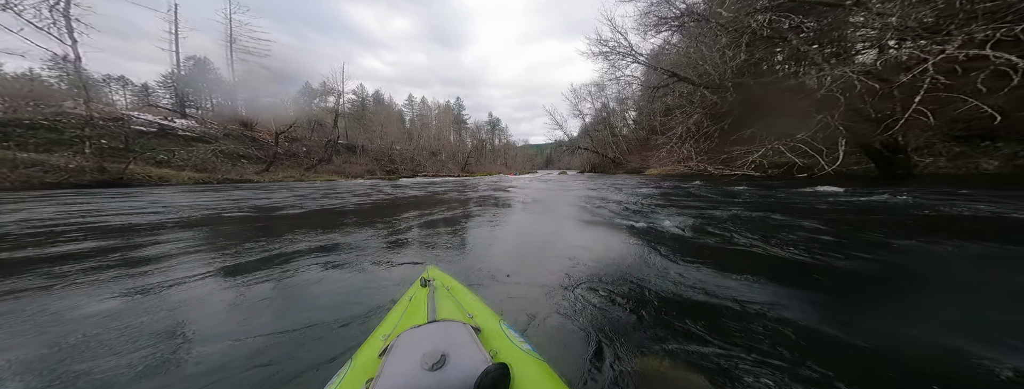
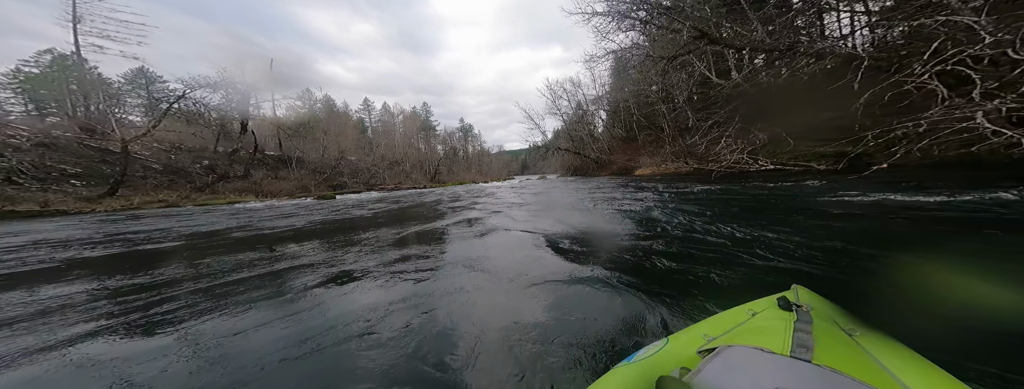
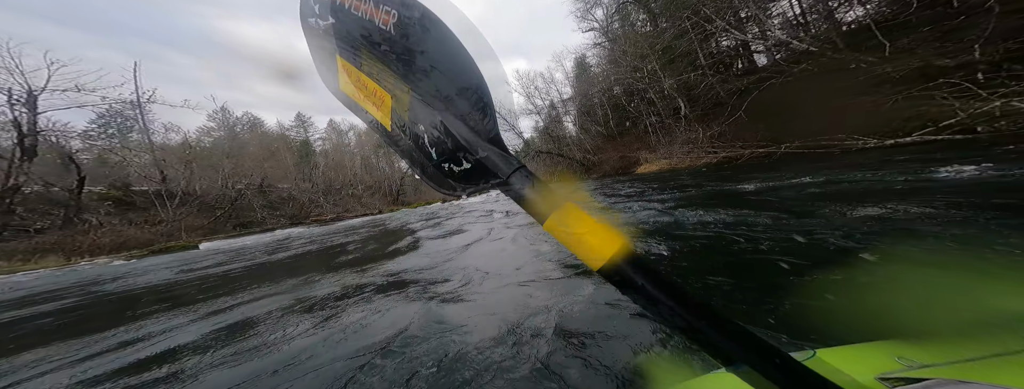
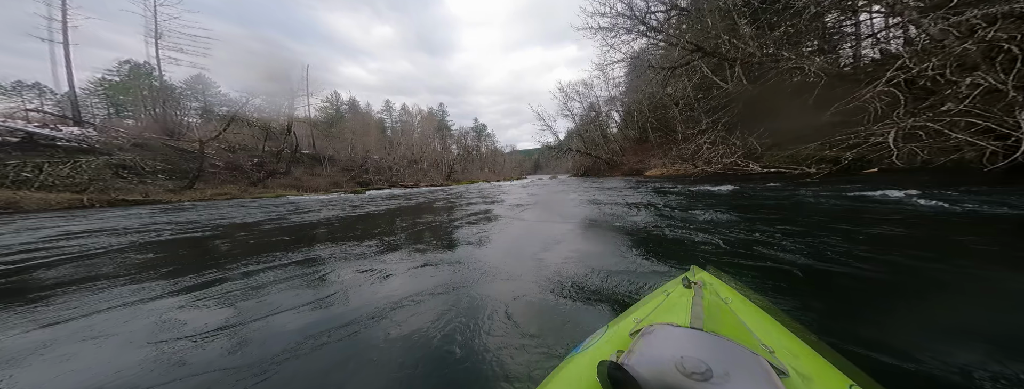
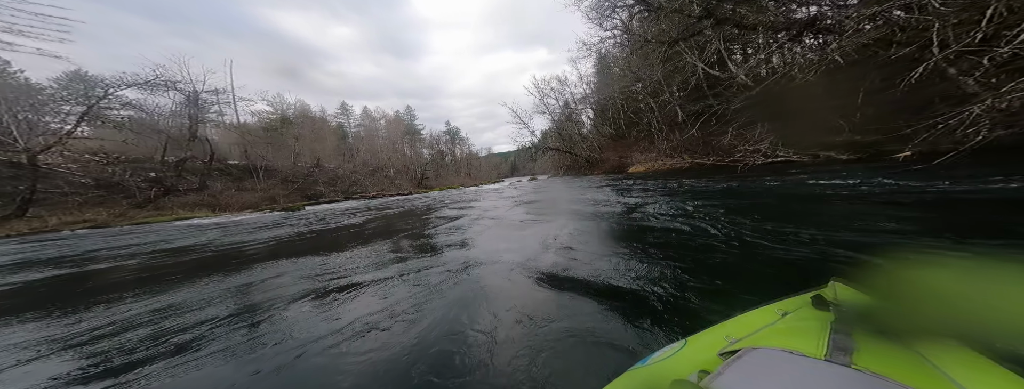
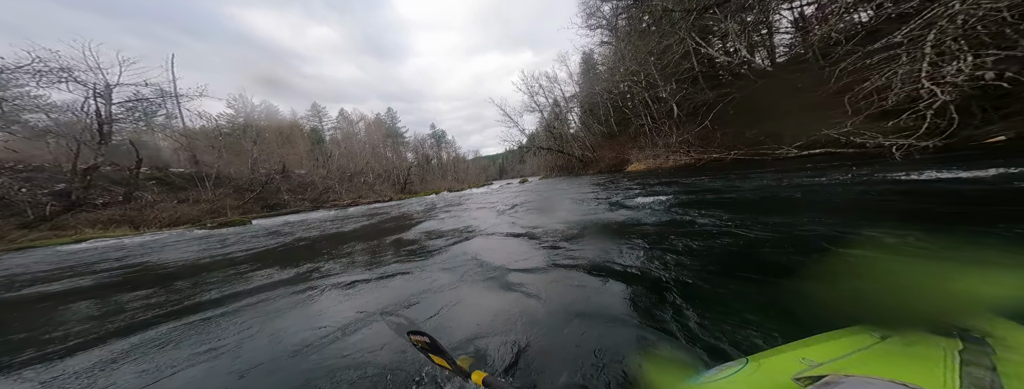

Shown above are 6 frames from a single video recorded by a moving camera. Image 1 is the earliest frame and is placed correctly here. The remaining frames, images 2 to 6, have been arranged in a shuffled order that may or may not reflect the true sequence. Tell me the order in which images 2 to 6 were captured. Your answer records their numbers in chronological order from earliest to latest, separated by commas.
4, 2, 5, 6, 3
